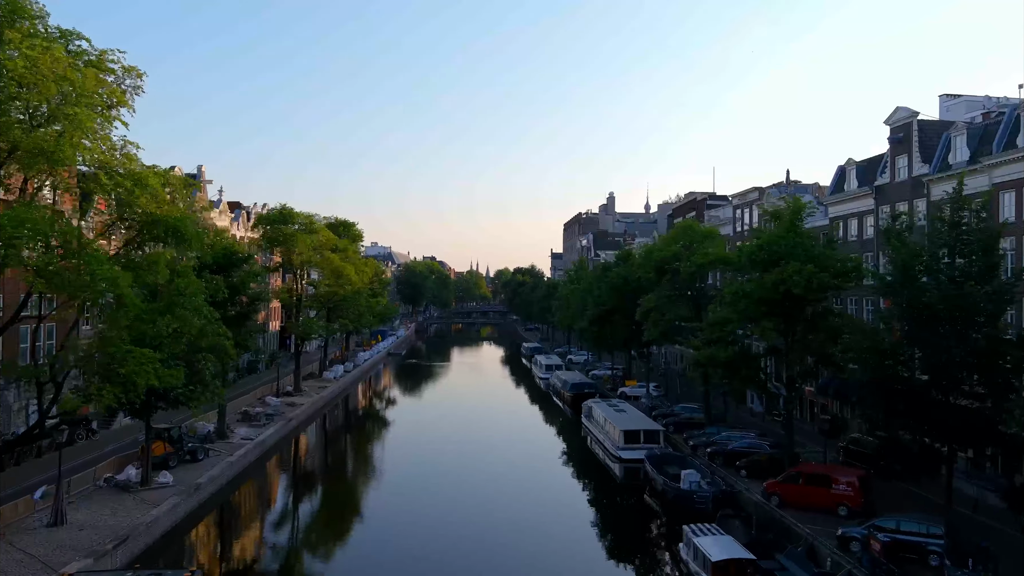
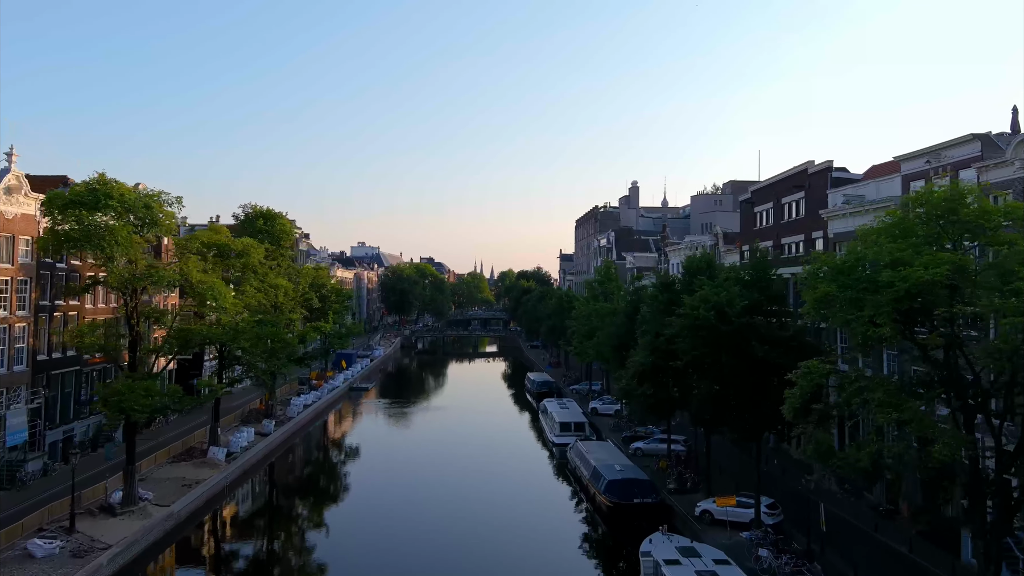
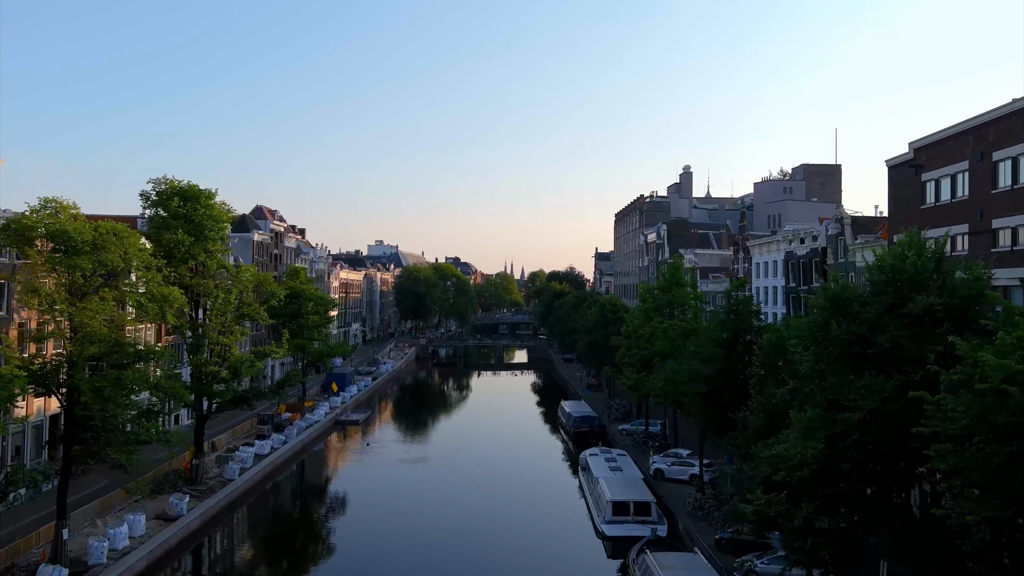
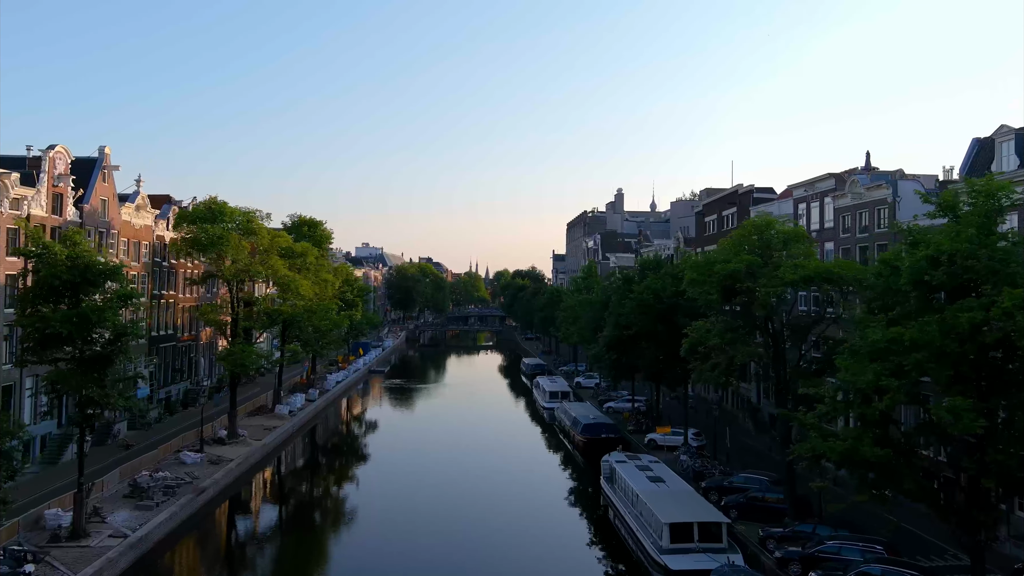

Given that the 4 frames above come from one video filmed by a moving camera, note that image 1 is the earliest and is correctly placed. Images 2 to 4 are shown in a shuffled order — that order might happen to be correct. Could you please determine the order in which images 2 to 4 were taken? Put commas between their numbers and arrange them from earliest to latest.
4, 2, 3
